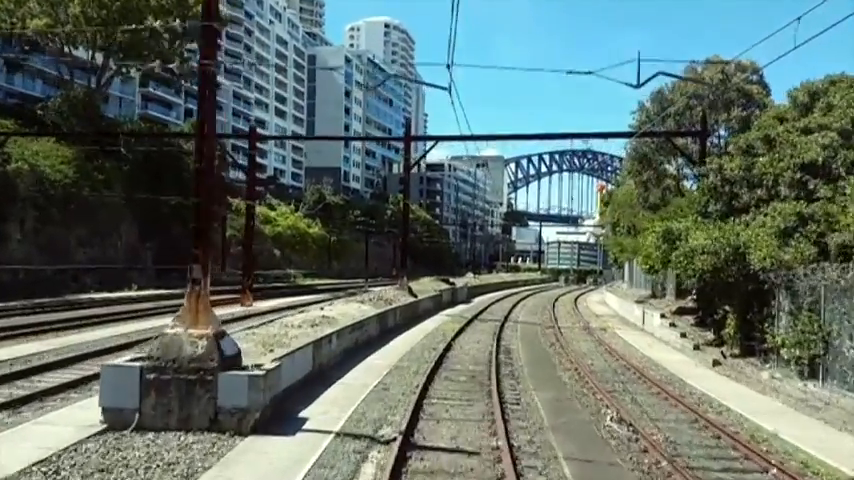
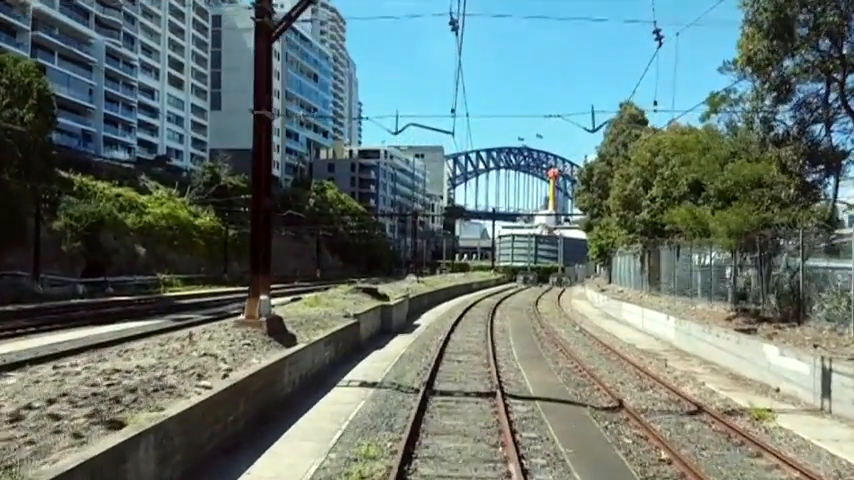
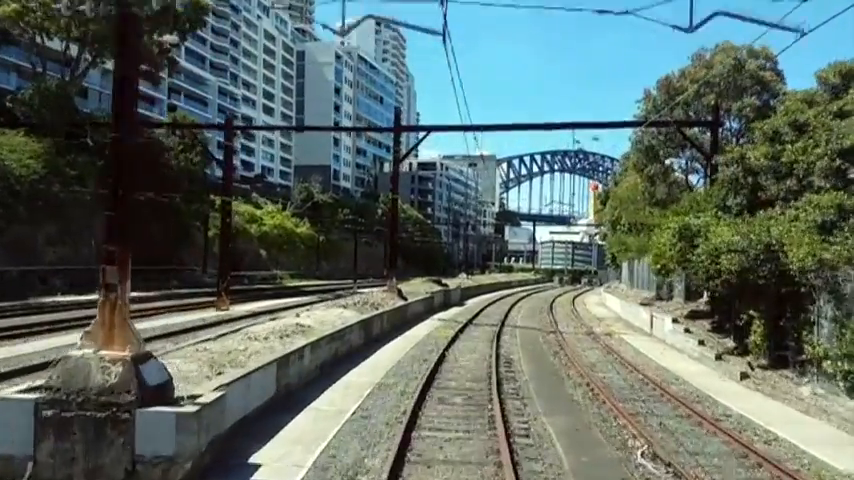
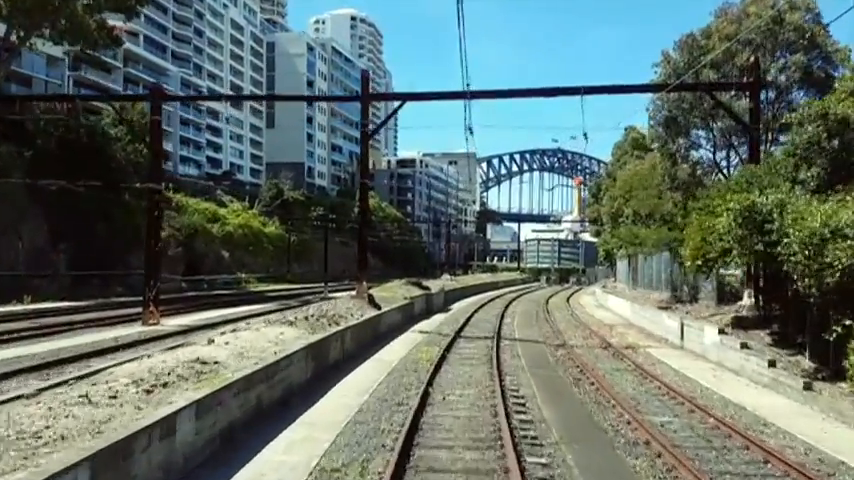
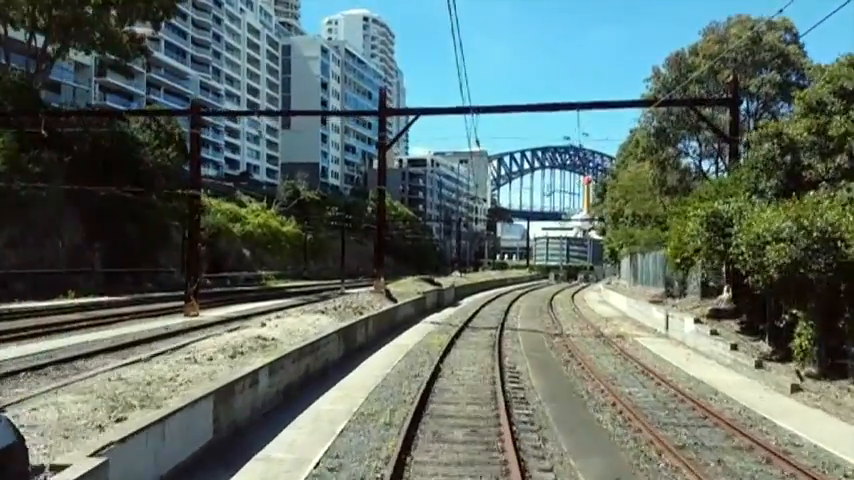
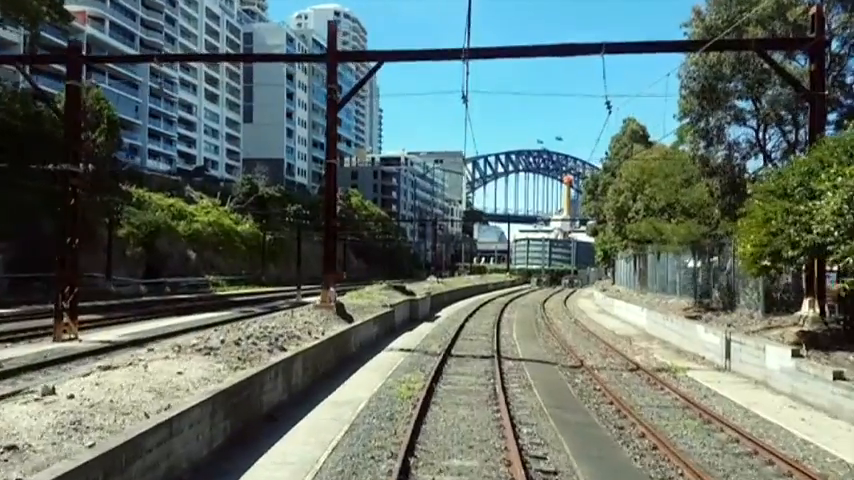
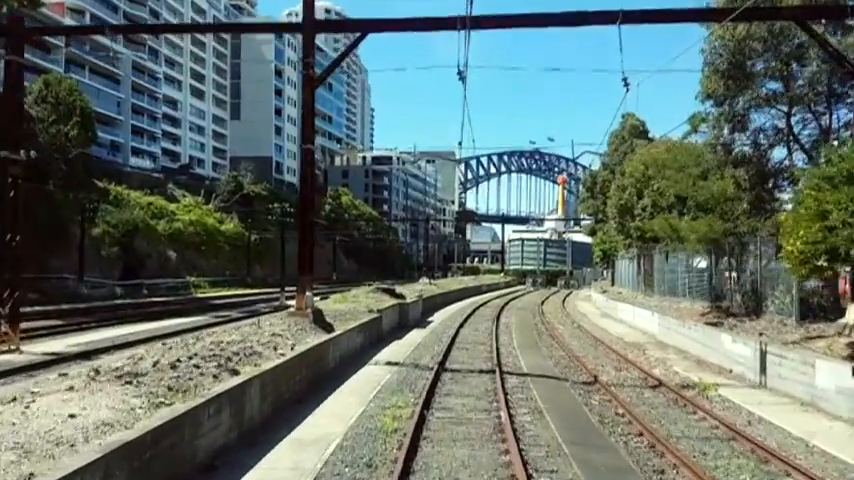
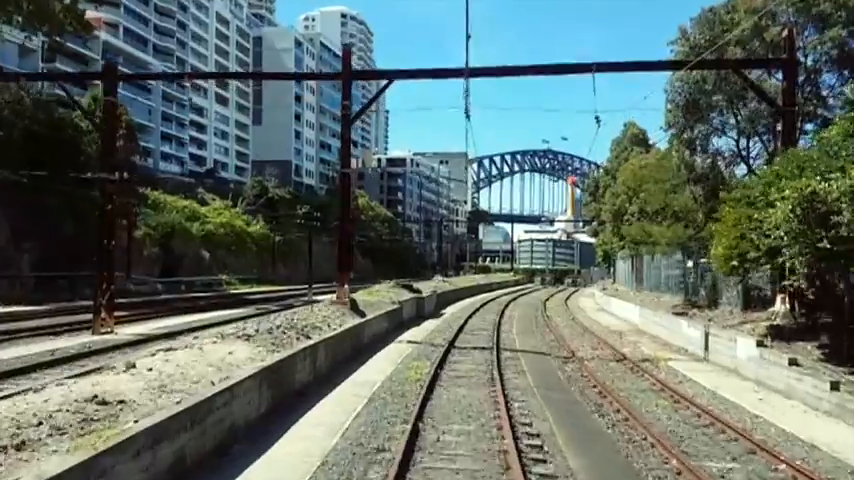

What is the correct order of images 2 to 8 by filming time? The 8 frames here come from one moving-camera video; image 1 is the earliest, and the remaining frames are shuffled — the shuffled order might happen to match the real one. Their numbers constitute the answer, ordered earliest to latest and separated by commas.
3, 5, 4, 8, 6, 7, 2
